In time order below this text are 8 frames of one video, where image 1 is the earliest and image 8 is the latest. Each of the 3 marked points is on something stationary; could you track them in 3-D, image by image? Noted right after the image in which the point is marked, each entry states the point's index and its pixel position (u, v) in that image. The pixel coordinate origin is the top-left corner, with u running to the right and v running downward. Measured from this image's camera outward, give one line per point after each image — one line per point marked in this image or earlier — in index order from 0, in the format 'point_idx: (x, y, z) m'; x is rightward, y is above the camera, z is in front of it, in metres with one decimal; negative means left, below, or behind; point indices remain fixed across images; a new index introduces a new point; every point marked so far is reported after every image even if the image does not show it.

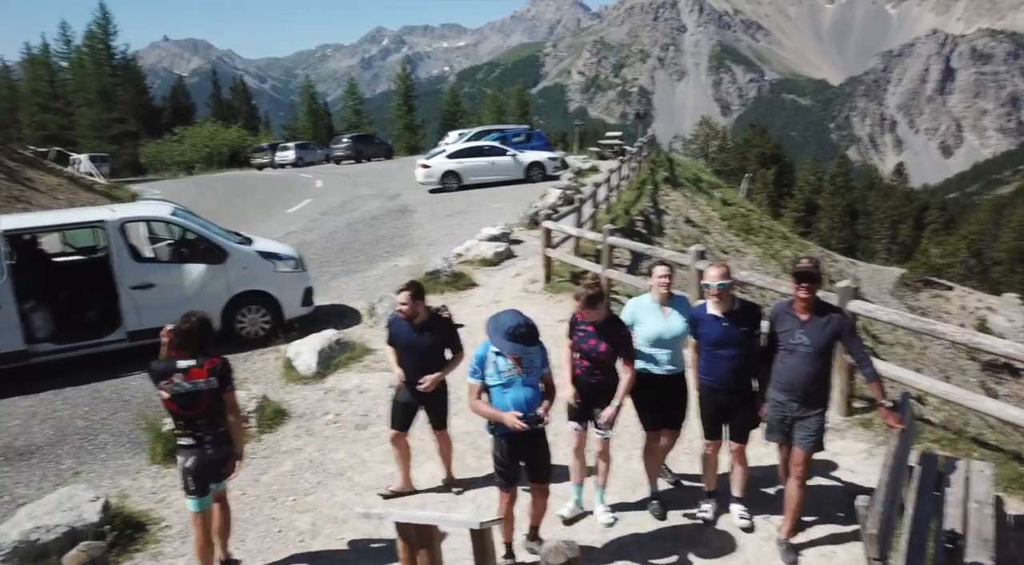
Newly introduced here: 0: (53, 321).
0: (-6.2, -0.5, +9.6) m
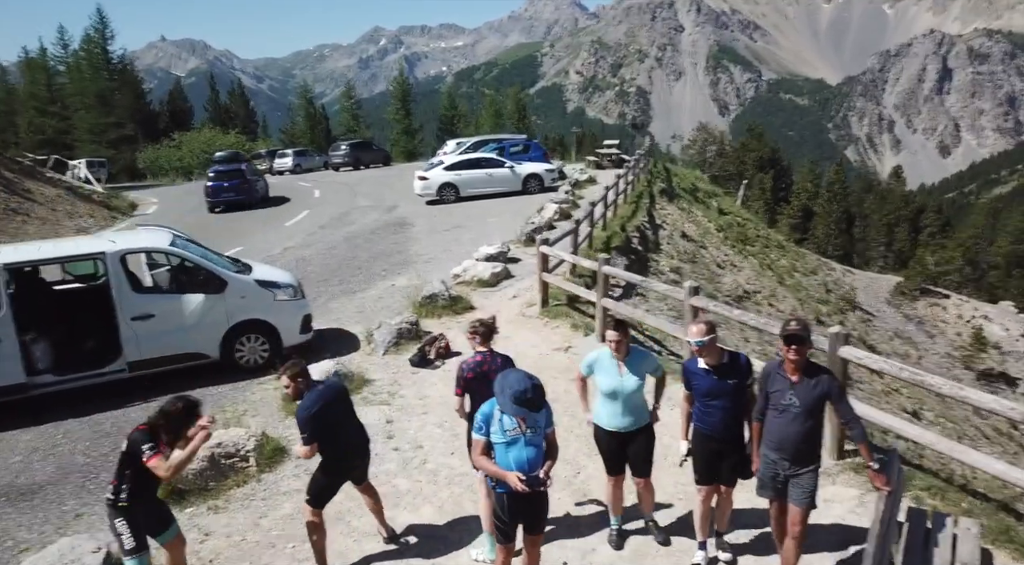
0: (-6.2, -0.9, +9.7) m
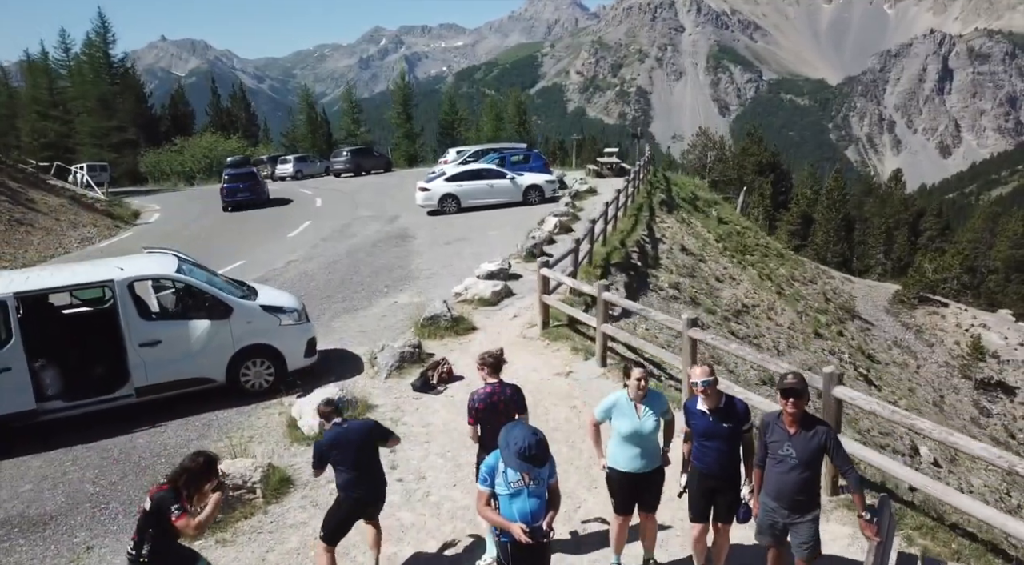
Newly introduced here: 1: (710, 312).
0: (-6.2, -1.3, +9.9) m
1: (+4.9, -0.7, +17.8) m
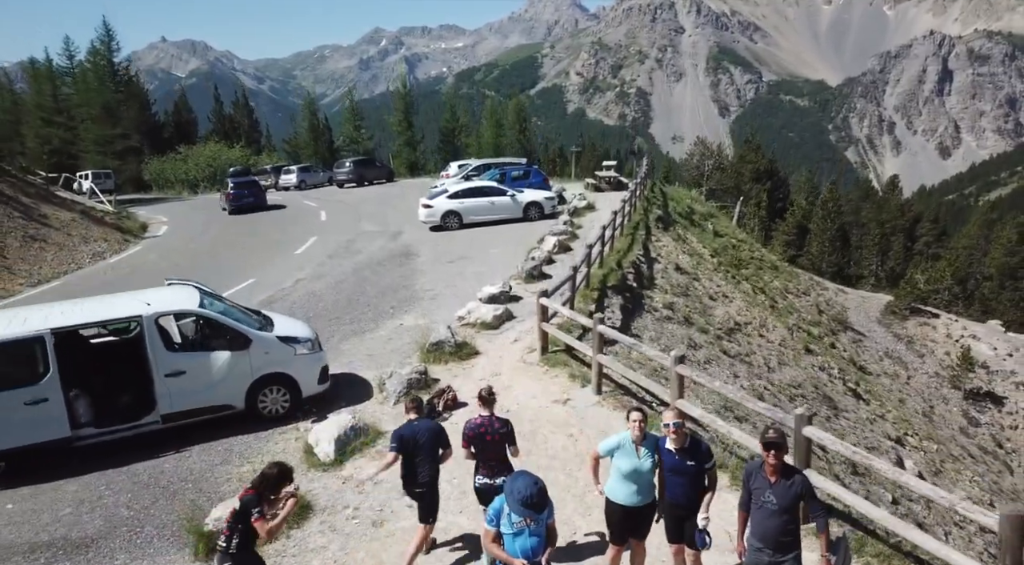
0: (-6.2, -1.8, +10.6) m
1: (+4.9, -1.3, +18.5) m
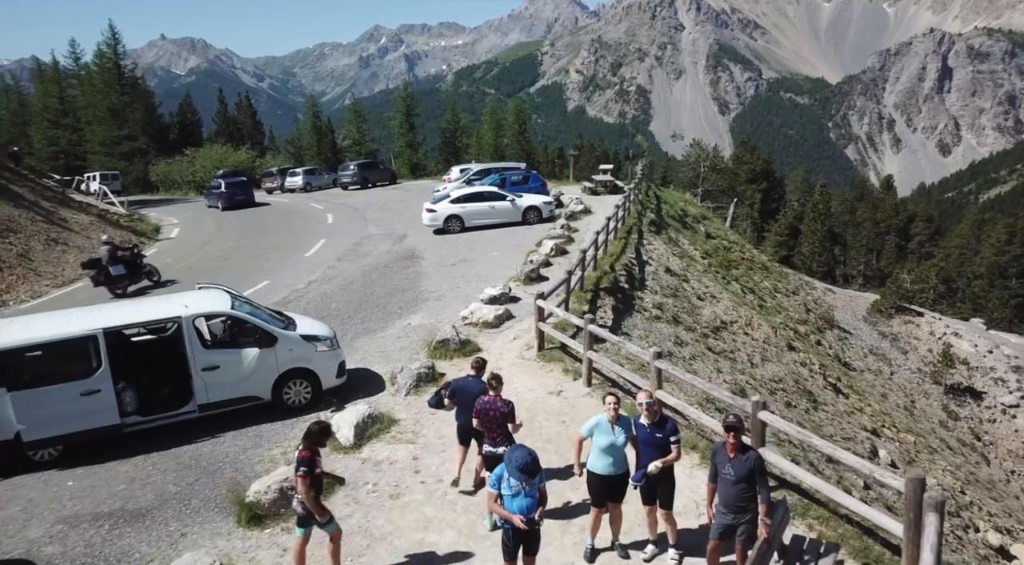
0: (-6.2, -1.9, +11.9) m
1: (+4.9, -1.3, +19.8) m
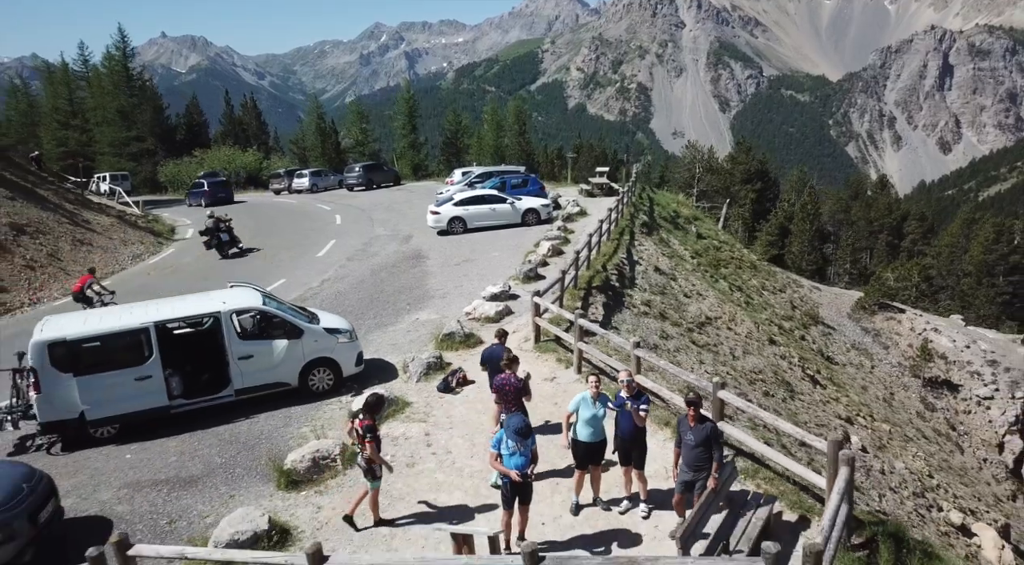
0: (-6.2, -1.9, +13.5) m
1: (+4.9, -1.3, +21.4) m
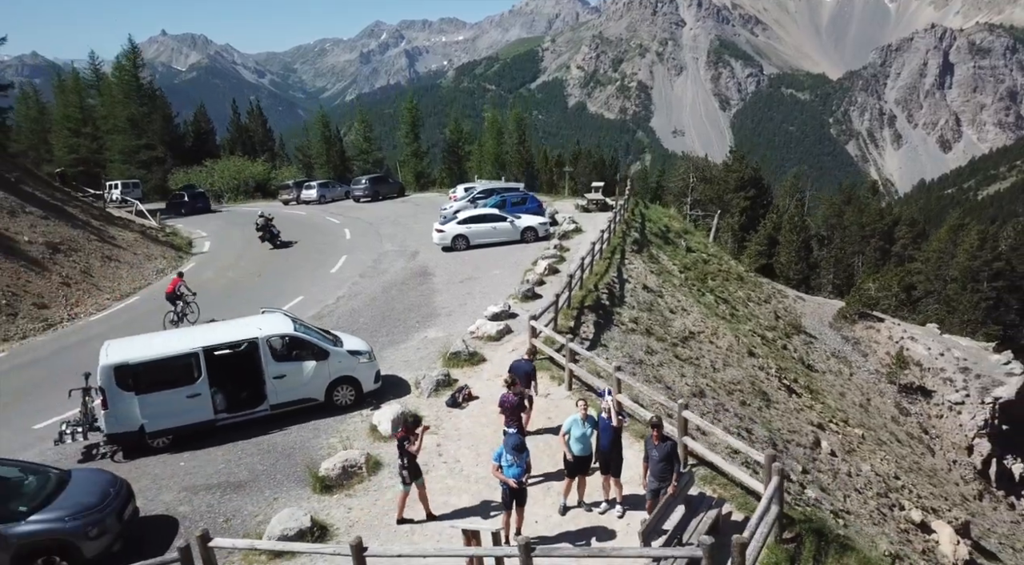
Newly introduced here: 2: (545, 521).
0: (-6.3, -2.5, +15.6) m
1: (+4.9, -1.9, +23.5) m
2: (+0.5, -3.9, +11.7) m
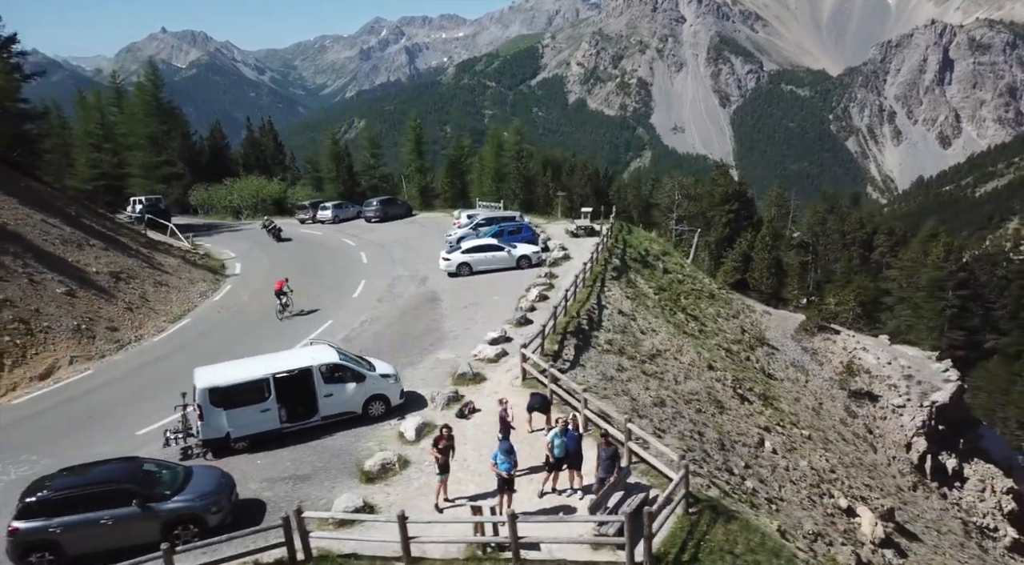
0: (-6.4, -3.7, +20.5) m
1: (+4.7, -3.0, +28.3) m
2: (+0.4, -5.1, +16.6) m
